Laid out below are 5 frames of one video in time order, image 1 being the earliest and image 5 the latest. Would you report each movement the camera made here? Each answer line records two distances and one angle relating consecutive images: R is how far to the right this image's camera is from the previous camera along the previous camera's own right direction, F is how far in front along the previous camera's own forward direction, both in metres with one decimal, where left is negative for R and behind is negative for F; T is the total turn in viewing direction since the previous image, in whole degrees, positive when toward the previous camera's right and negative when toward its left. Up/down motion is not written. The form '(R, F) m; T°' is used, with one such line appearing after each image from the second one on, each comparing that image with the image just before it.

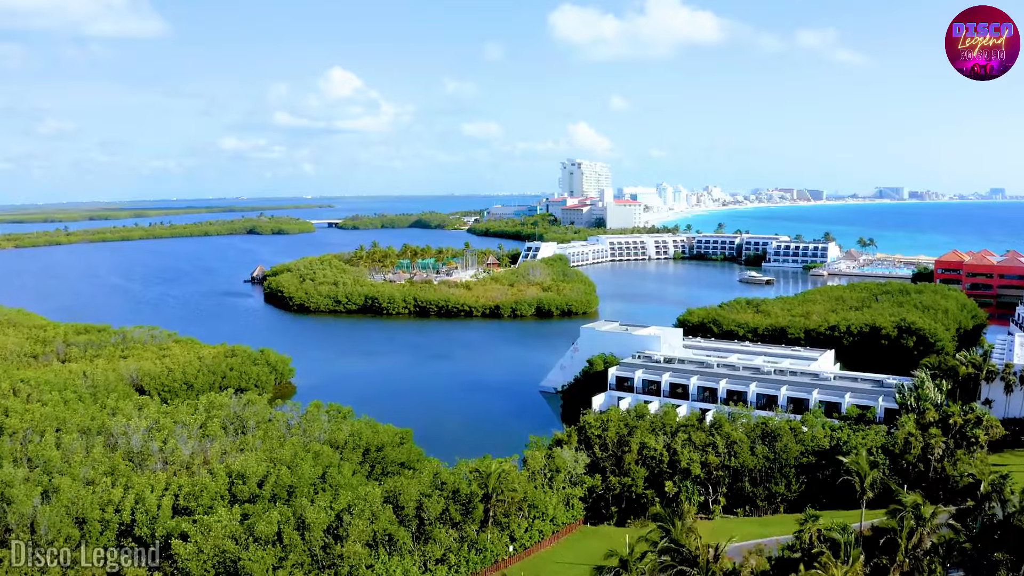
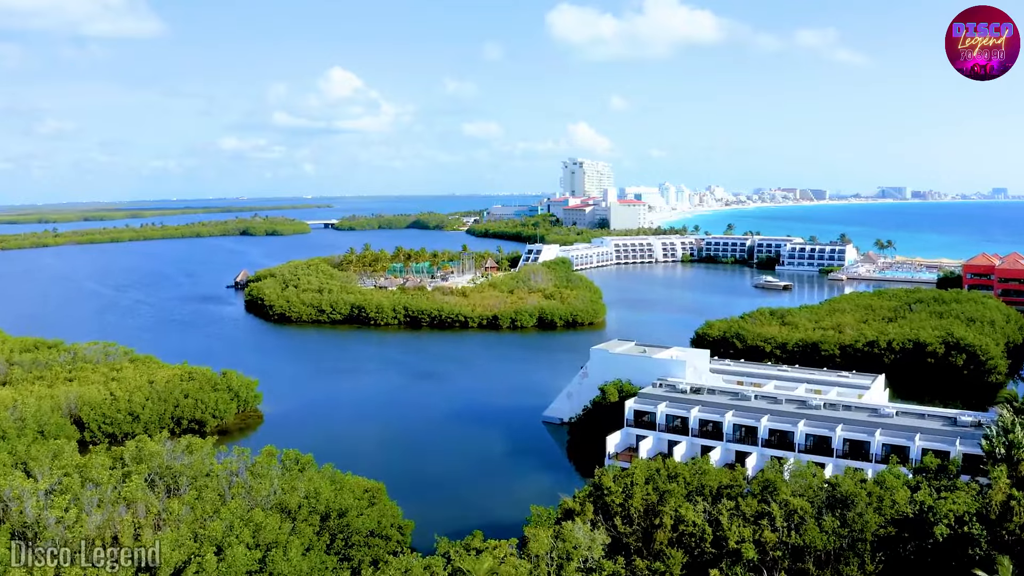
(+0.1, +3.0) m; 0°
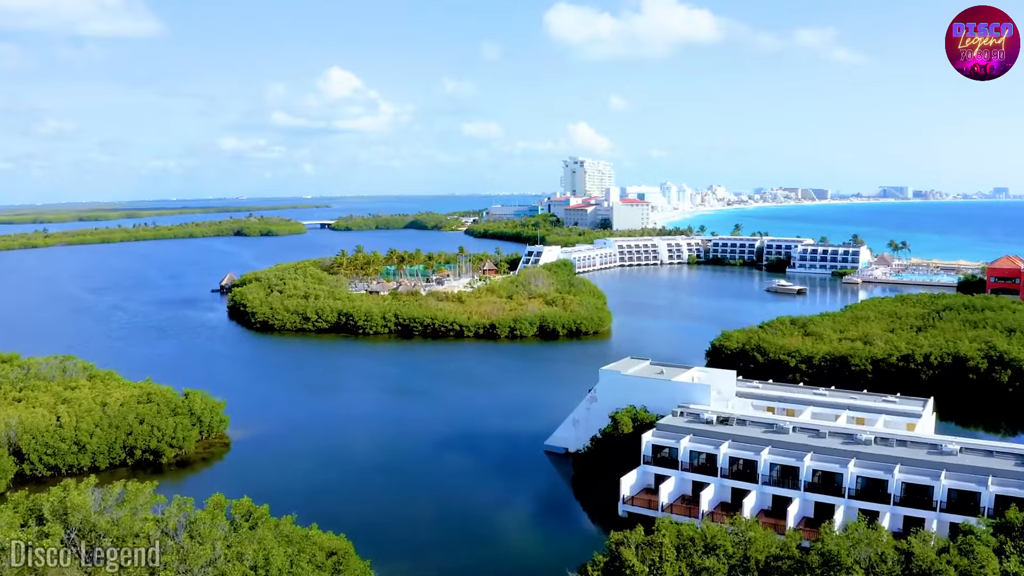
(0.0, +2.3) m; 0°
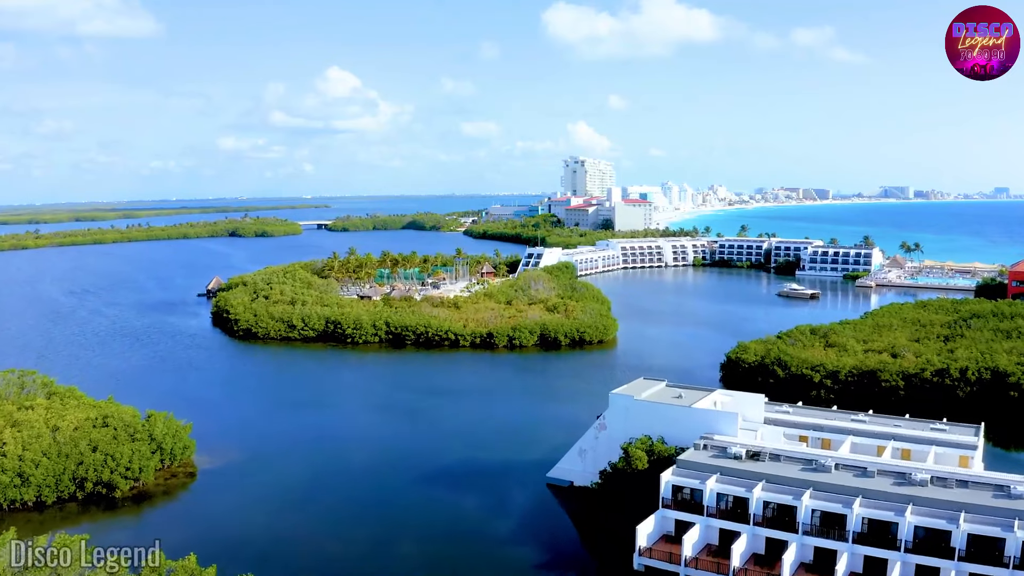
(0.0, +1.9) m; 0°
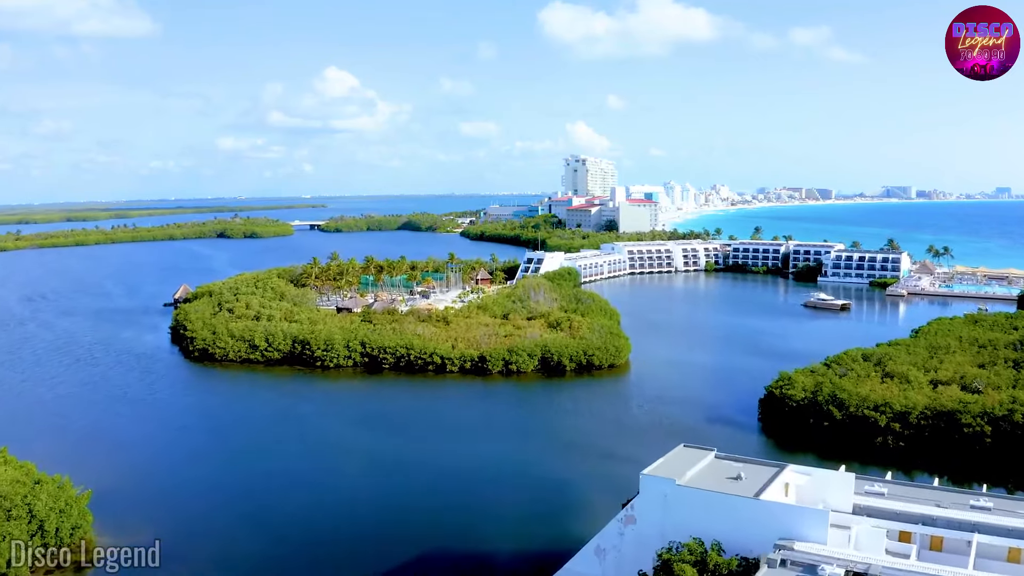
(+0.1, +3.9) m; 0°
